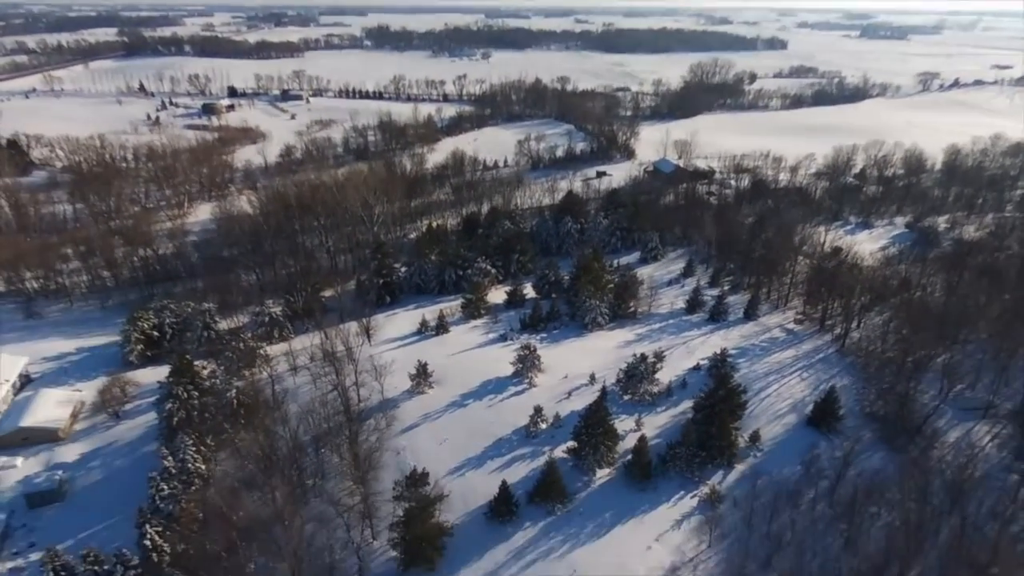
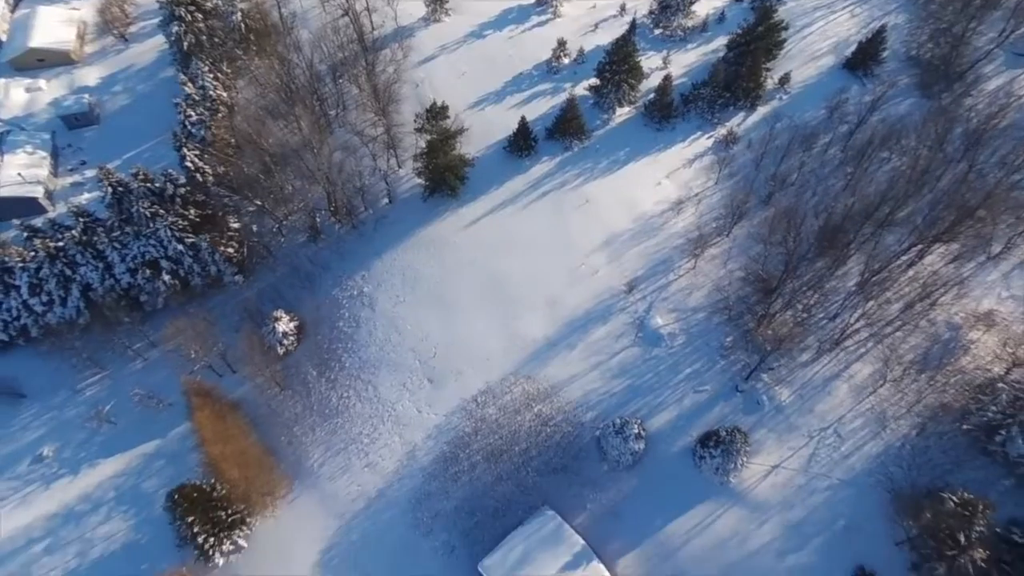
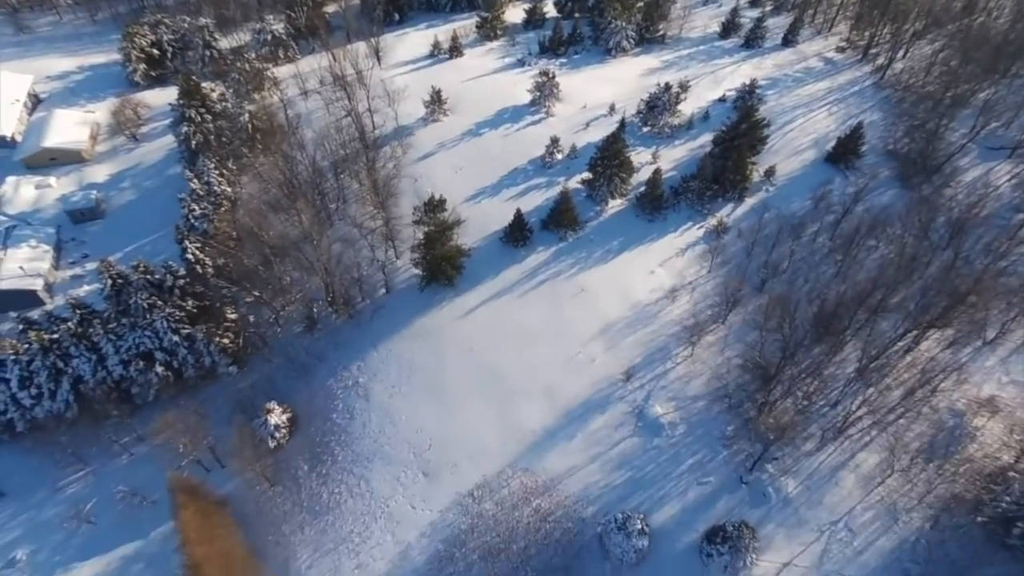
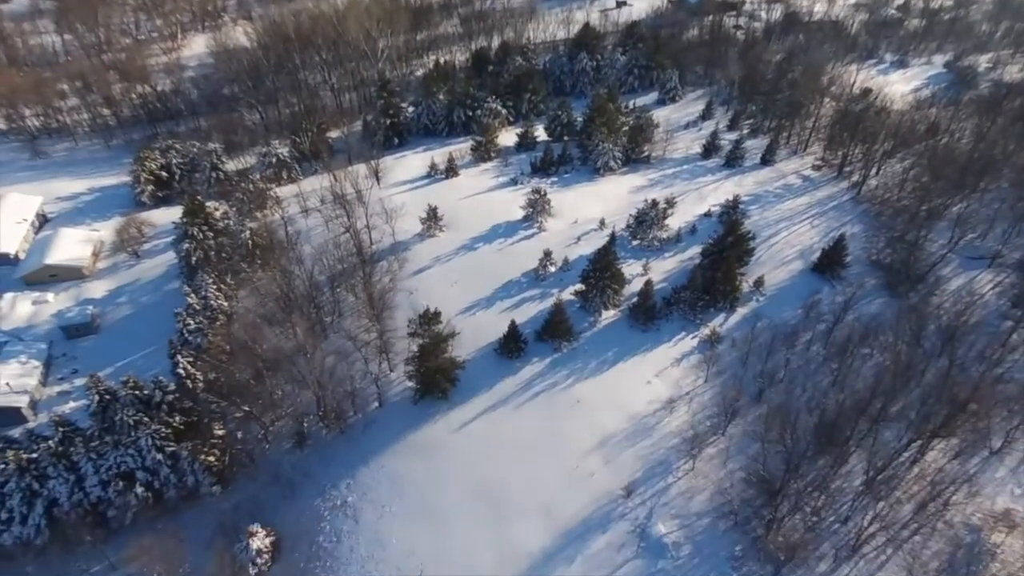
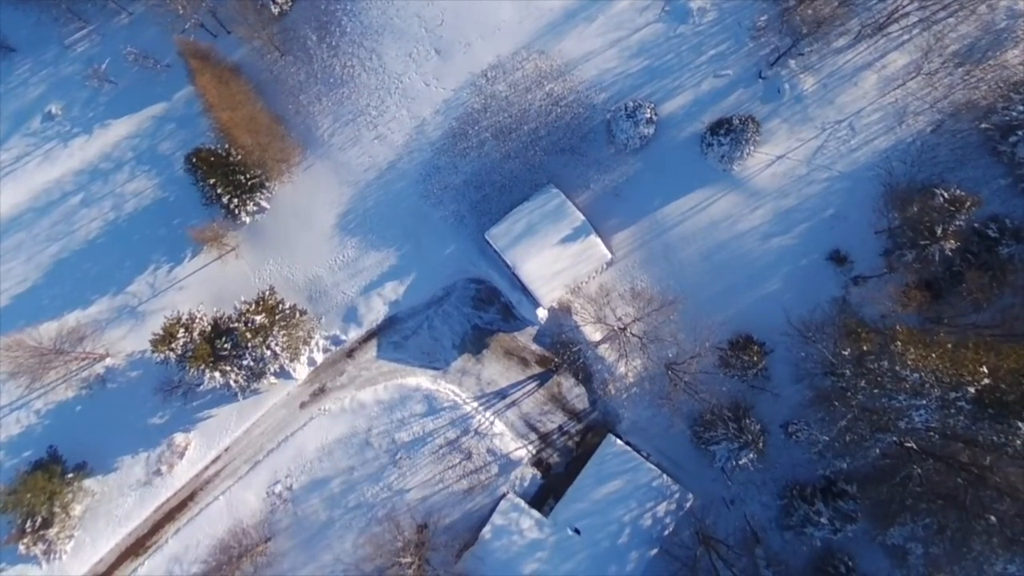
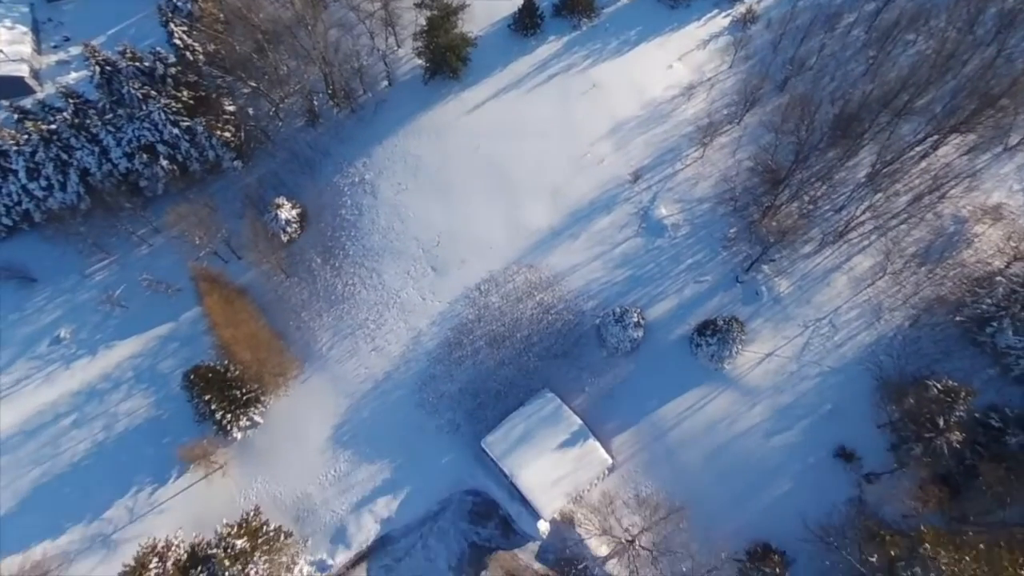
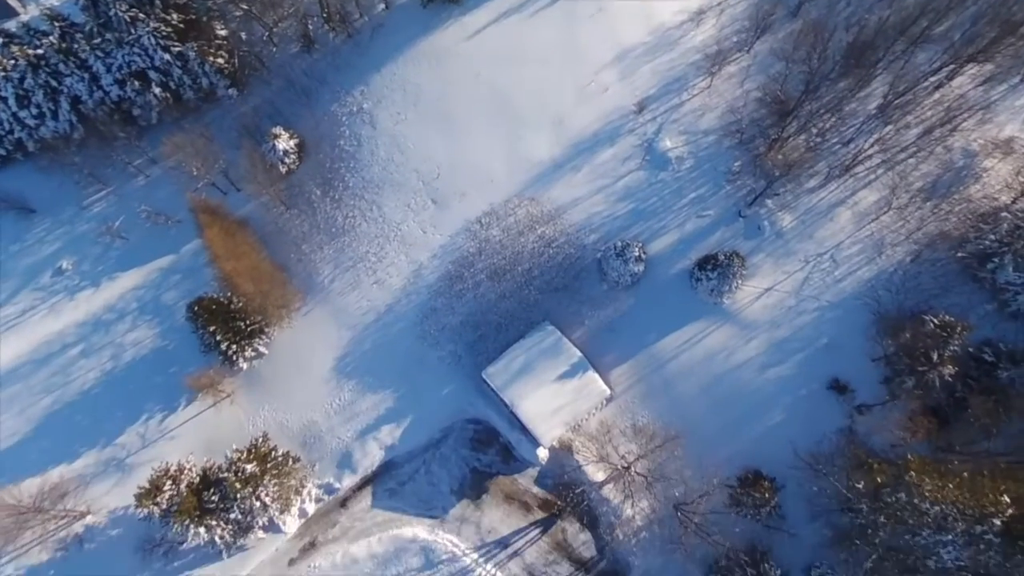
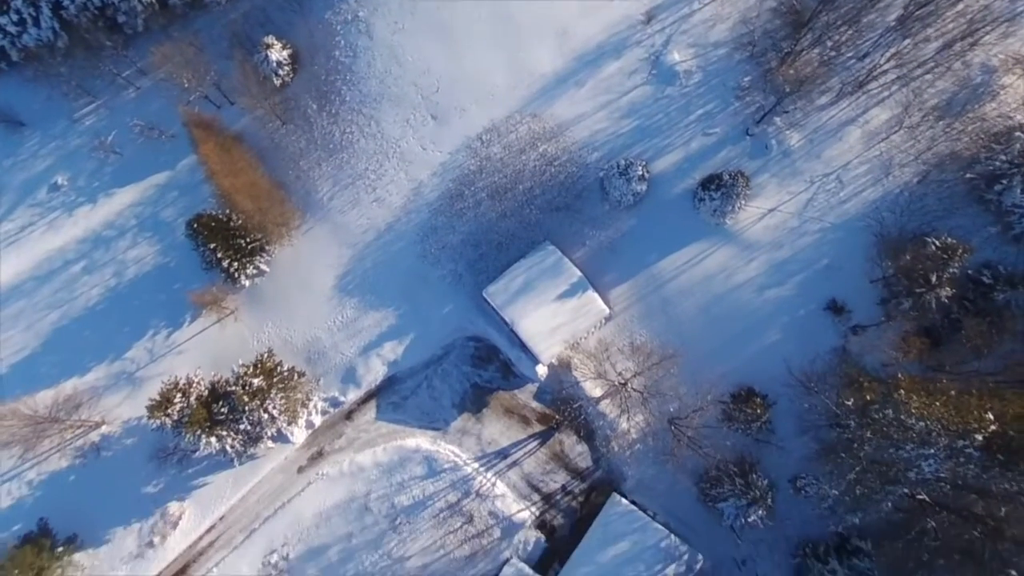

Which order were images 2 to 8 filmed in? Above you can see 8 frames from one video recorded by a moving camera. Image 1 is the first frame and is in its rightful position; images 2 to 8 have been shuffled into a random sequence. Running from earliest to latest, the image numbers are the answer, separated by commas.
4, 3, 2, 6, 7, 8, 5
